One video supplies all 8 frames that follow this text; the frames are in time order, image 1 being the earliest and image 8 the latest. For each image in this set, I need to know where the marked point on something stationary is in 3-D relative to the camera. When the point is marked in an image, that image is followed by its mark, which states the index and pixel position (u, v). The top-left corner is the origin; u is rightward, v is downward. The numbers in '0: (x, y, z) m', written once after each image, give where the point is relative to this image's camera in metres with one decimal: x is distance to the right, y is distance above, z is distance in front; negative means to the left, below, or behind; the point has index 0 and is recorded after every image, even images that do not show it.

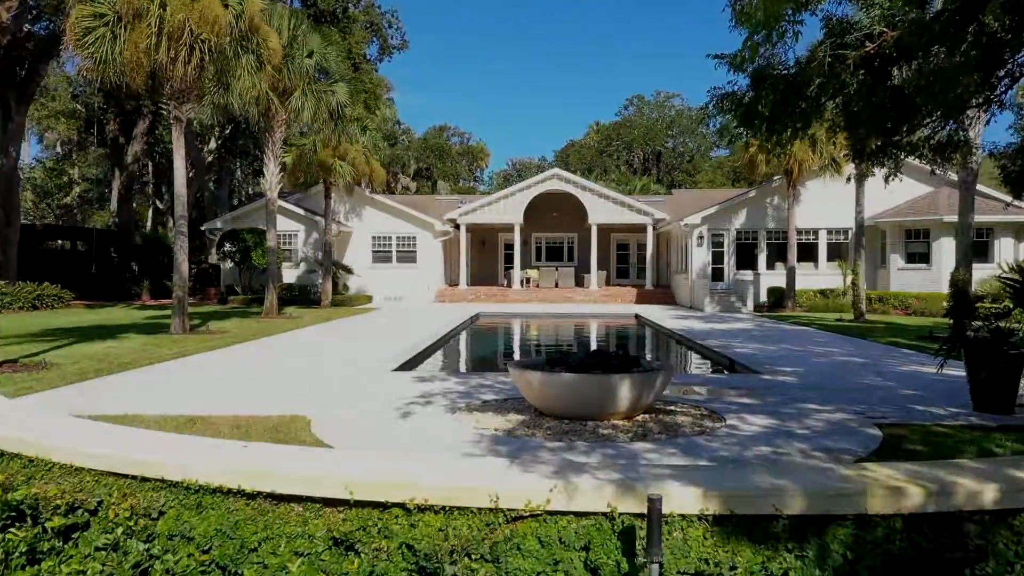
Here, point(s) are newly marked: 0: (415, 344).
0: (-2.7, -1.5, +18.8) m
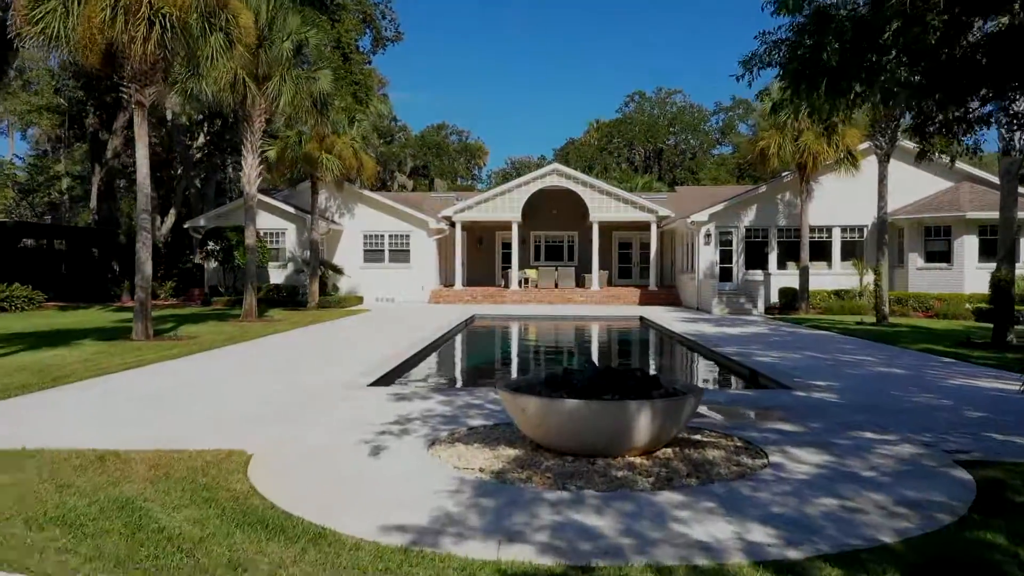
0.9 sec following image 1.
0: (-2.8, -1.6, +17.5) m
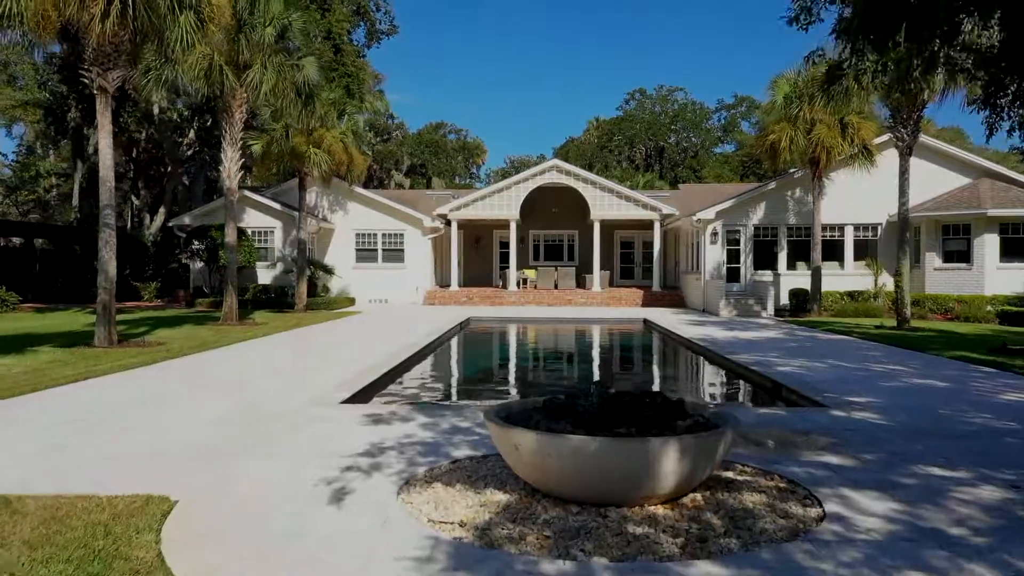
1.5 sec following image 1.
0: (-2.9, -1.6, +16.4) m
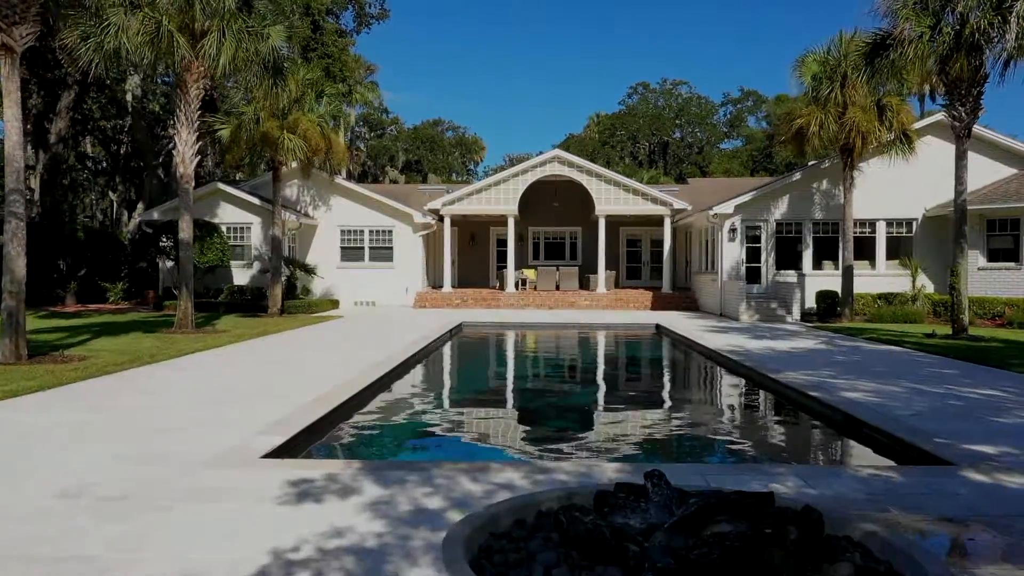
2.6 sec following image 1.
0: (-2.9, -1.7, +14.3) m
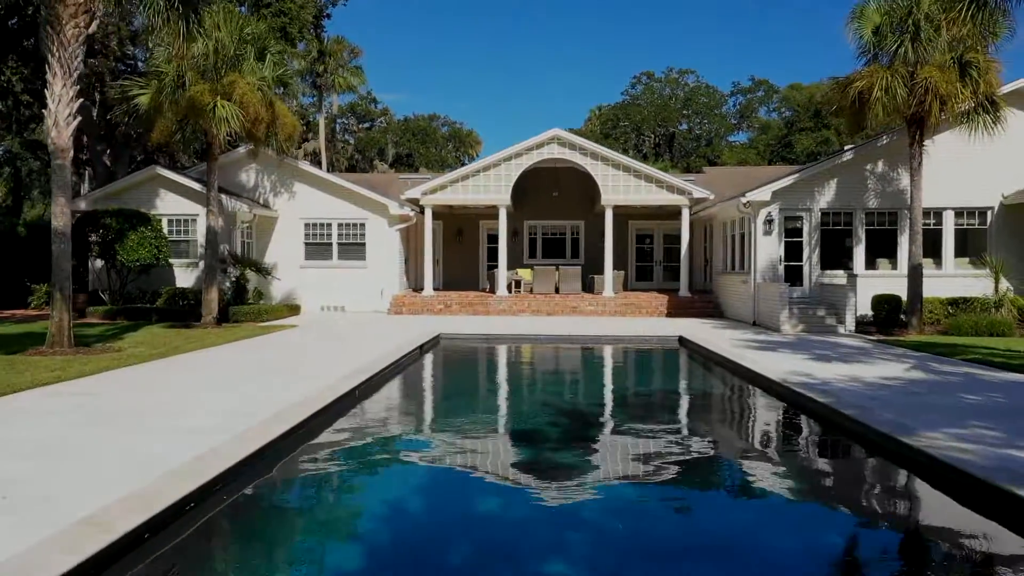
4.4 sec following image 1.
0: (-3.2, -1.8, +10.6) m
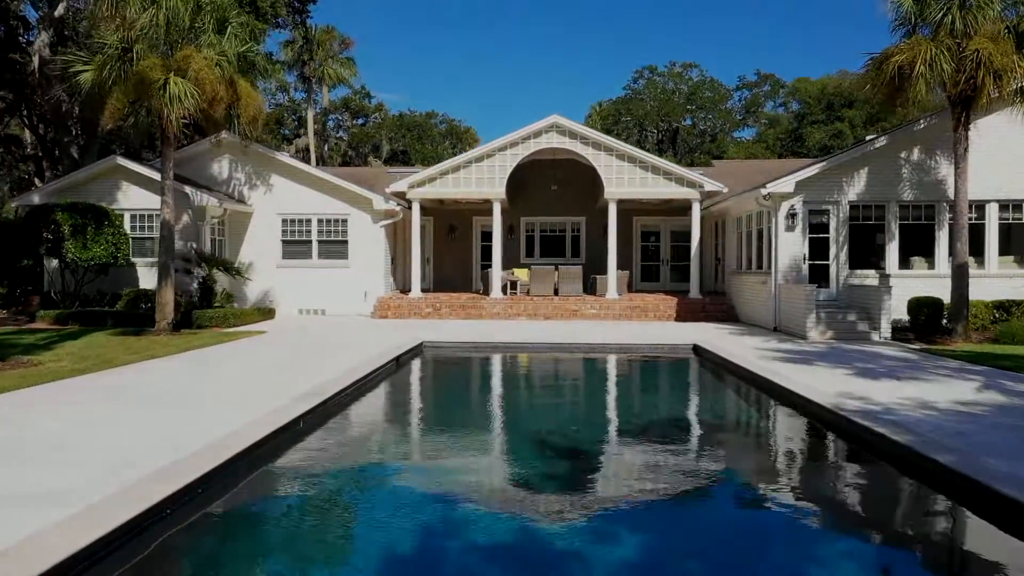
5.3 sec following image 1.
0: (-3.4, -1.8, +8.8) m
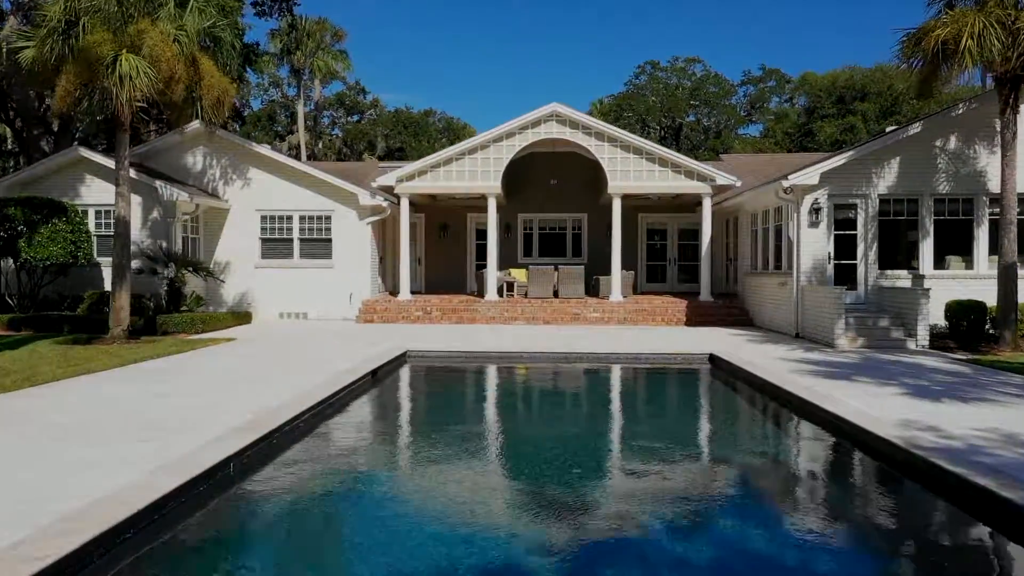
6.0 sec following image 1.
0: (-3.5, -1.8, +7.3) m
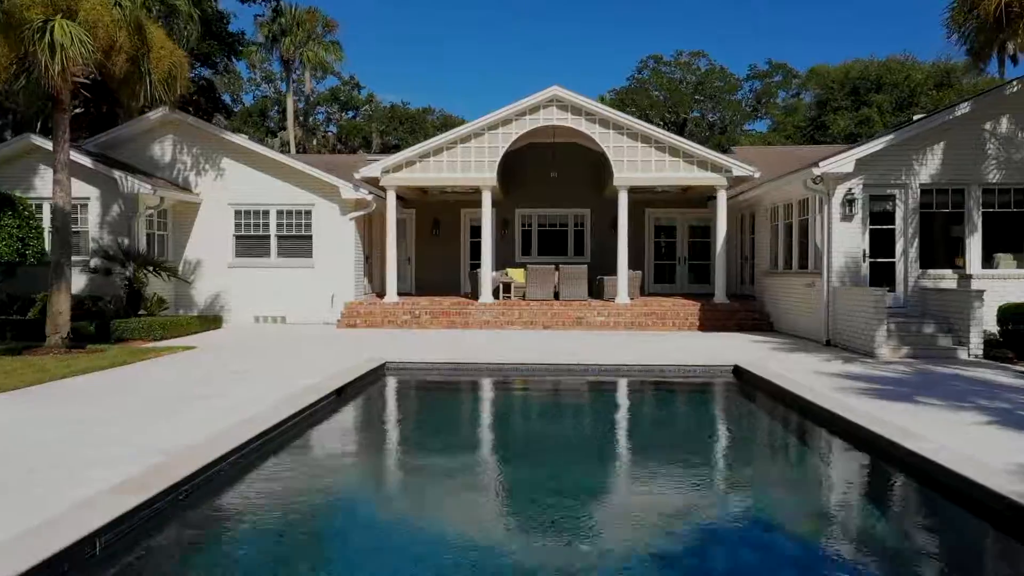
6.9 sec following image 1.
0: (-3.6, -1.9, +5.7) m
